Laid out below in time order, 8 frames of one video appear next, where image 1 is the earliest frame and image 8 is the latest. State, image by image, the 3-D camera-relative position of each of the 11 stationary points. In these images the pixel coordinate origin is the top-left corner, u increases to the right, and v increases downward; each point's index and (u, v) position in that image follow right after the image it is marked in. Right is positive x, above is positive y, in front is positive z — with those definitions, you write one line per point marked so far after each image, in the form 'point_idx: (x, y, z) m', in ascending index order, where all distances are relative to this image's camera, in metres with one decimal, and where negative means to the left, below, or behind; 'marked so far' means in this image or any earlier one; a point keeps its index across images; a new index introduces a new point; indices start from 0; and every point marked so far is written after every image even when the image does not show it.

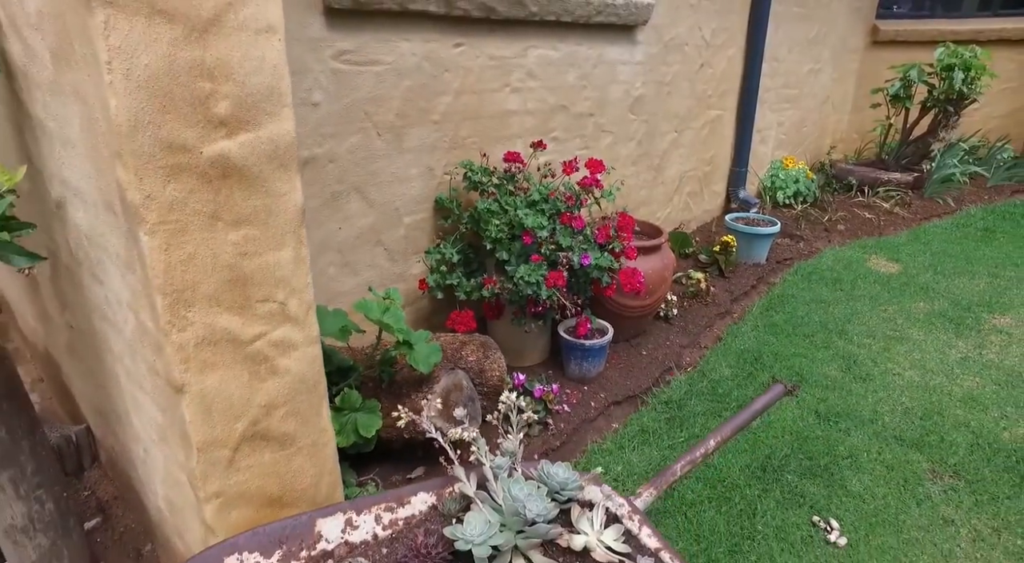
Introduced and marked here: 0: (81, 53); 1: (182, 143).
0: (-0.5, +0.3, +0.8) m
1: (-0.4, +0.2, +0.8) m
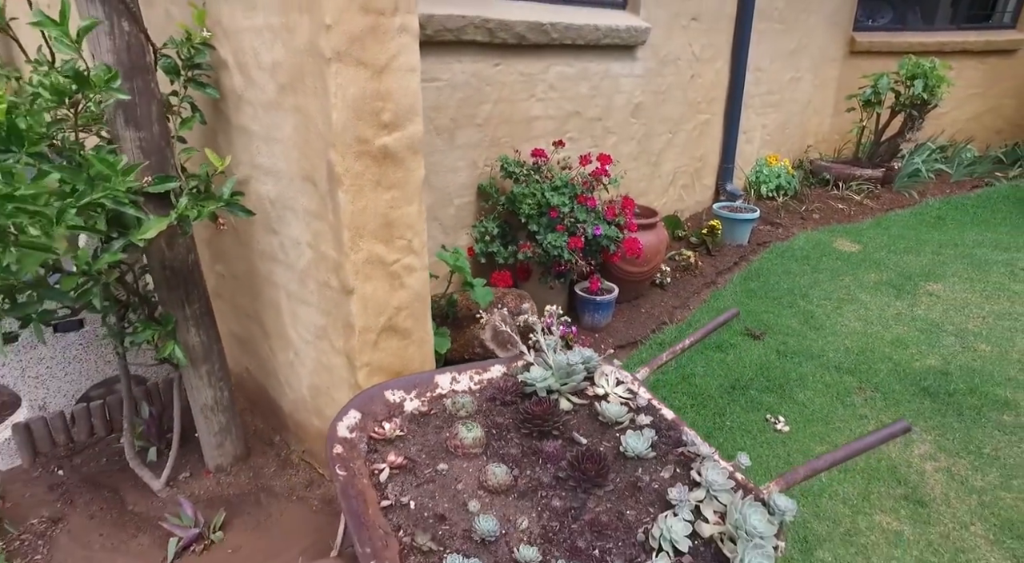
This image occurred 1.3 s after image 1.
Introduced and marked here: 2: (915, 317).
0: (-0.4, +0.4, +1.3) m
1: (-0.3, +0.3, +1.3) m
2: (+1.7, -0.1, +2.7) m
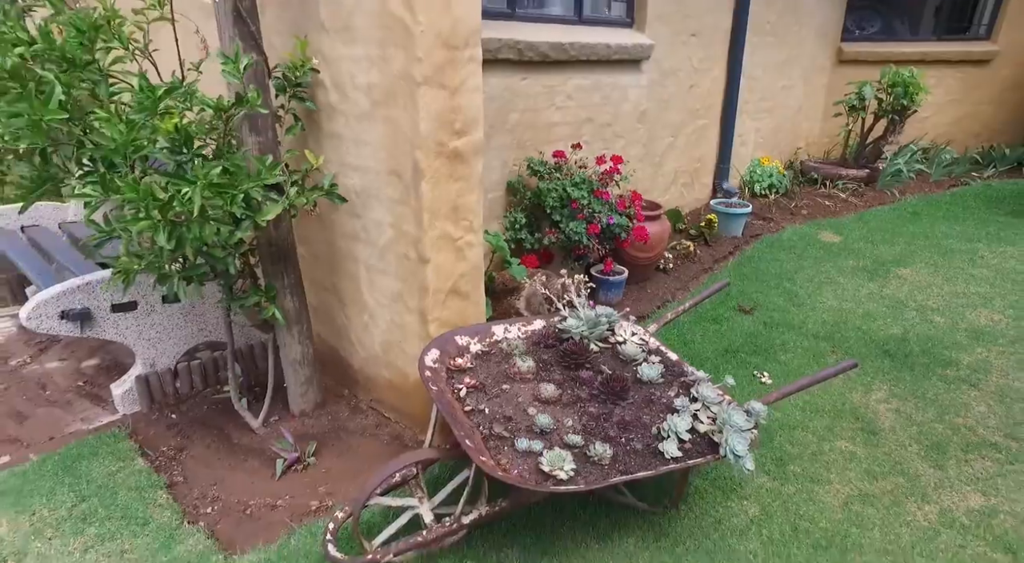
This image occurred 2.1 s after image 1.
0: (-0.3, +0.5, +1.7) m
1: (-0.2, +0.4, +1.8) m
2: (+1.8, -0.1, +3.1) m
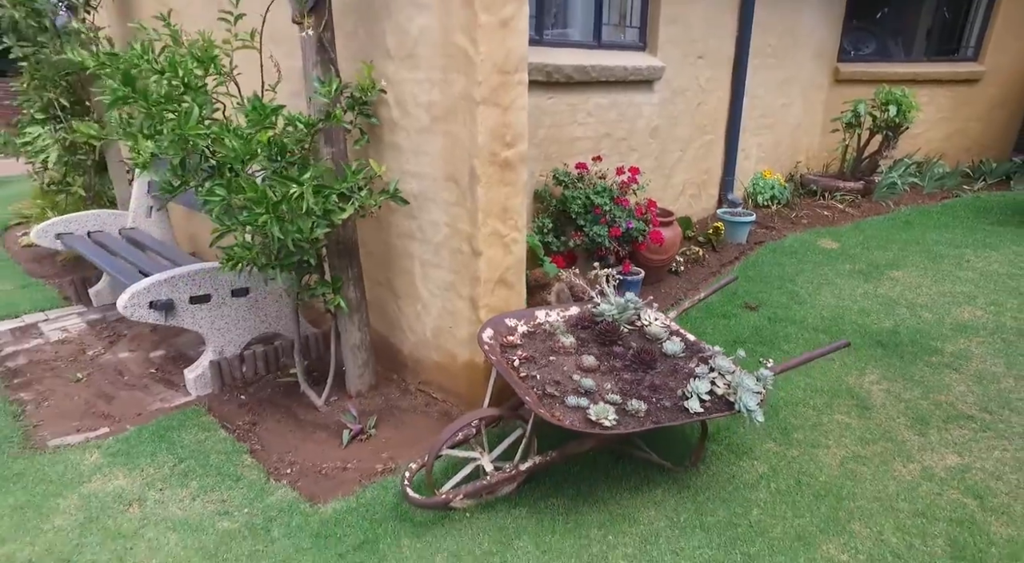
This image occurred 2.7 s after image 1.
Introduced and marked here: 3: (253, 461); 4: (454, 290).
0: (-0.2, +0.5, +2.0) m
1: (-0.1, +0.4, +2.1) m
2: (+2.0, -0.1, +3.4) m
3: (-0.9, -0.6, +2.2) m
4: (-0.2, 0.0, +2.3) m
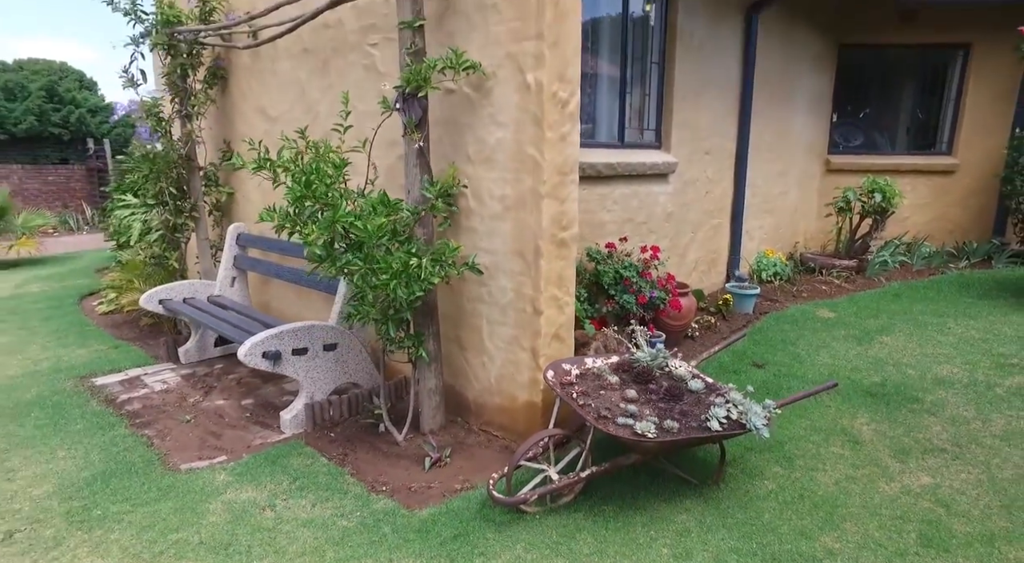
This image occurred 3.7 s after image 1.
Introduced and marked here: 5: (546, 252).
0: (+0.1, +0.3, +2.7) m
1: (+0.2, +0.2, +2.7) m
2: (+2.2, -0.5, +3.9) m
3: (-0.7, -0.9, +2.7) m
4: (0.0, -0.3, +2.9) m
5: (+0.1, +0.1, +2.7) m
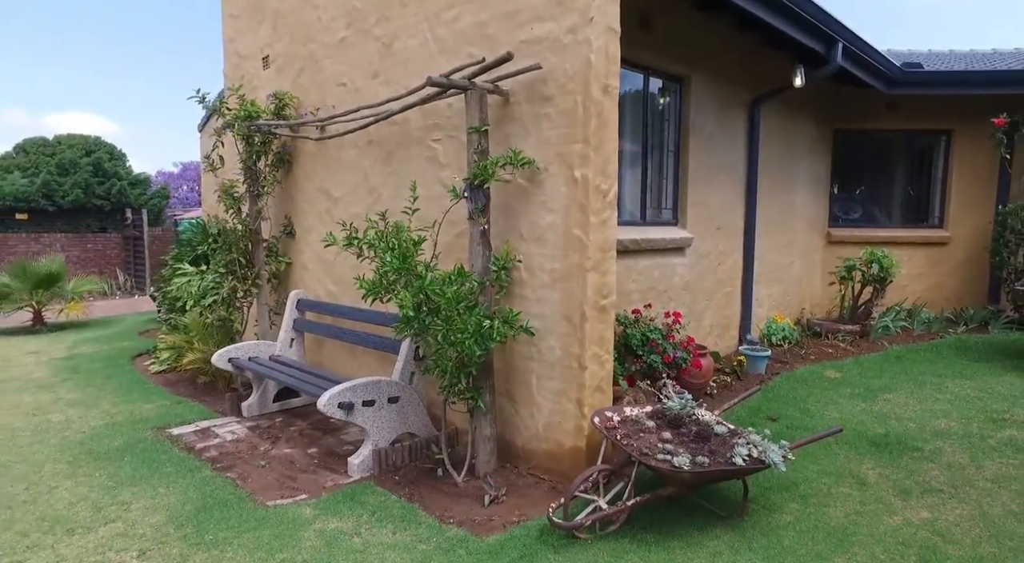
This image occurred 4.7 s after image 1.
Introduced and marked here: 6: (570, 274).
0: (+0.3, 0.0, +3.2) m
1: (+0.4, -0.1, +3.2) m
2: (+2.5, -0.9, +4.3) m
3: (-0.4, -1.1, +3.1) m
4: (+0.3, -0.6, +3.3) m
5: (+0.4, -0.2, +3.2) m
6: (+0.3, 0.0, +3.2) m
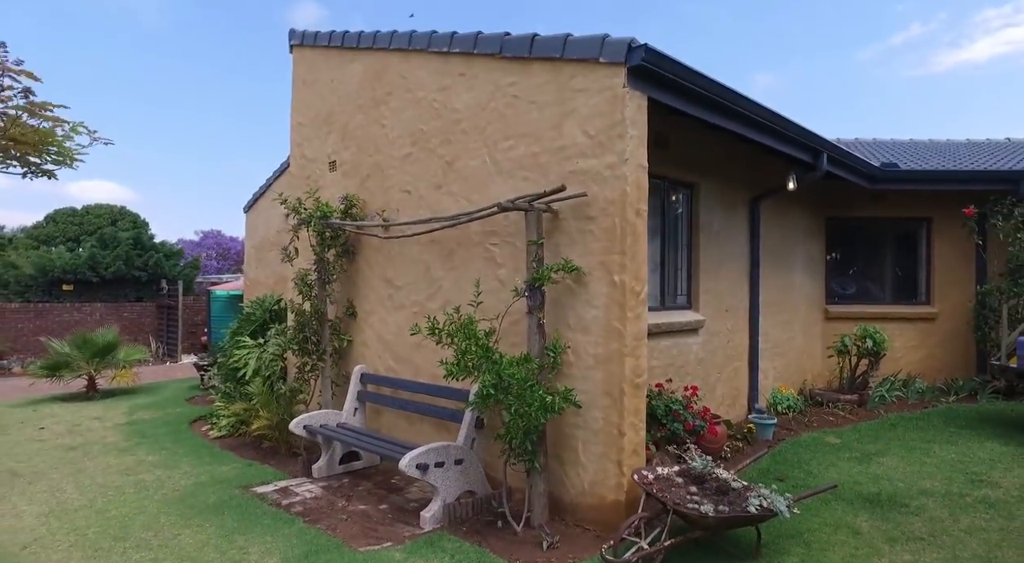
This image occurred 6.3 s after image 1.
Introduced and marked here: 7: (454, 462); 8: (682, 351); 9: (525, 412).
0: (+0.7, -0.5, +4.0) m
1: (+0.8, -0.6, +4.0) m
2: (+2.8, -1.5, +5.0) m
3: (-0.1, -1.7, +3.7) m
4: (+0.6, -1.1, +4.0) m
5: (+0.7, -0.7, +3.9) m
6: (+0.6, -0.5, +4.0) m
7: (-0.4, -1.3, +4.5) m
8: (+1.5, -0.6, +5.7) m
9: (+0.1, -0.8, +3.7) m
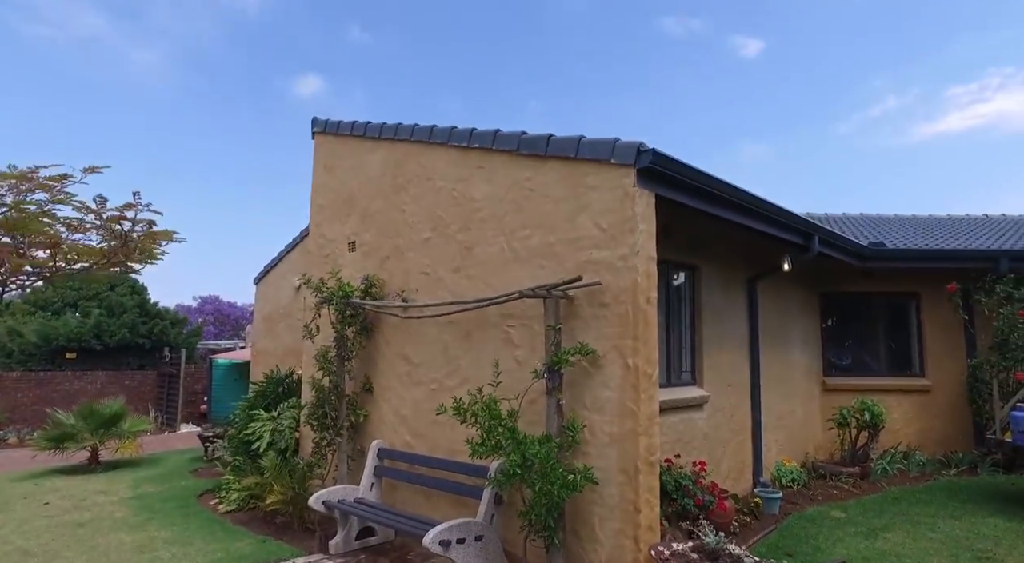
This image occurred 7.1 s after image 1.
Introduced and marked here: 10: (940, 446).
0: (+0.8, -1.1, +4.2) m
1: (+0.9, -1.2, +4.2) m
2: (+3.0, -2.2, +5.1) m
3: (0.0, -2.2, +3.9) m
4: (+0.7, -1.7, +4.2) m
5: (+0.9, -1.3, +4.2) m
6: (+0.8, -1.1, +4.2) m
7: (-0.3, -1.9, +4.6) m
8: (+1.7, -1.4, +5.9) m
9: (+0.2, -1.3, +3.9) m
10: (+5.6, -2.2, +8.2) m
